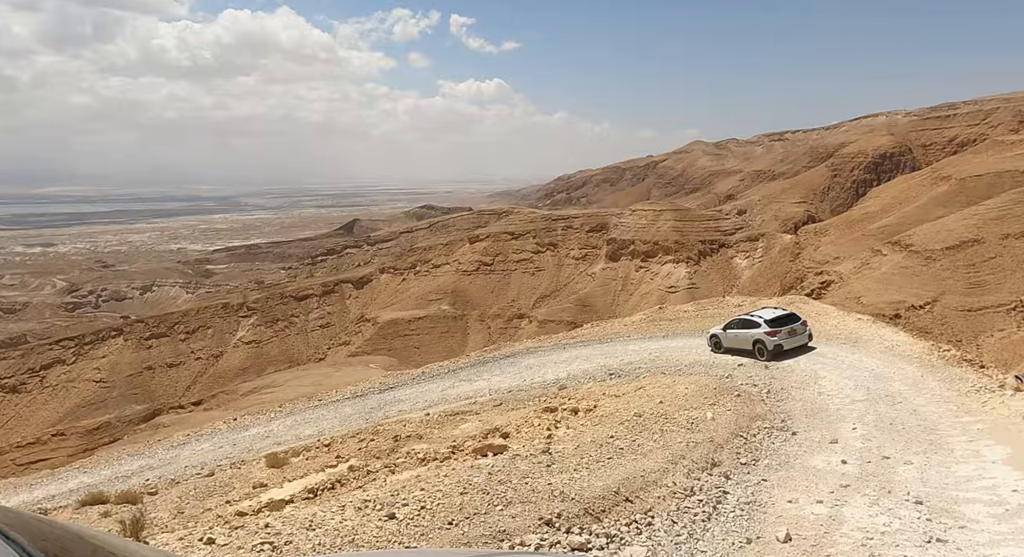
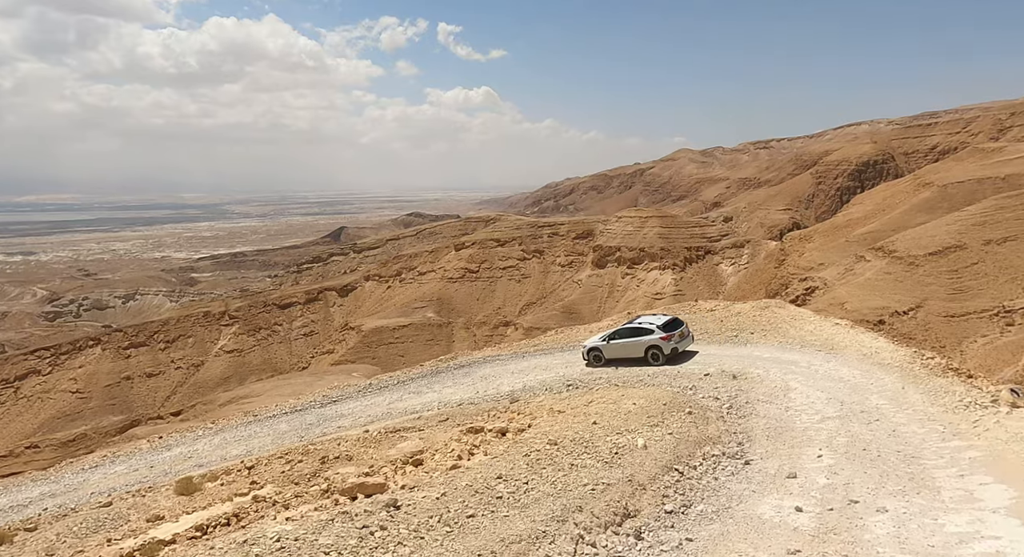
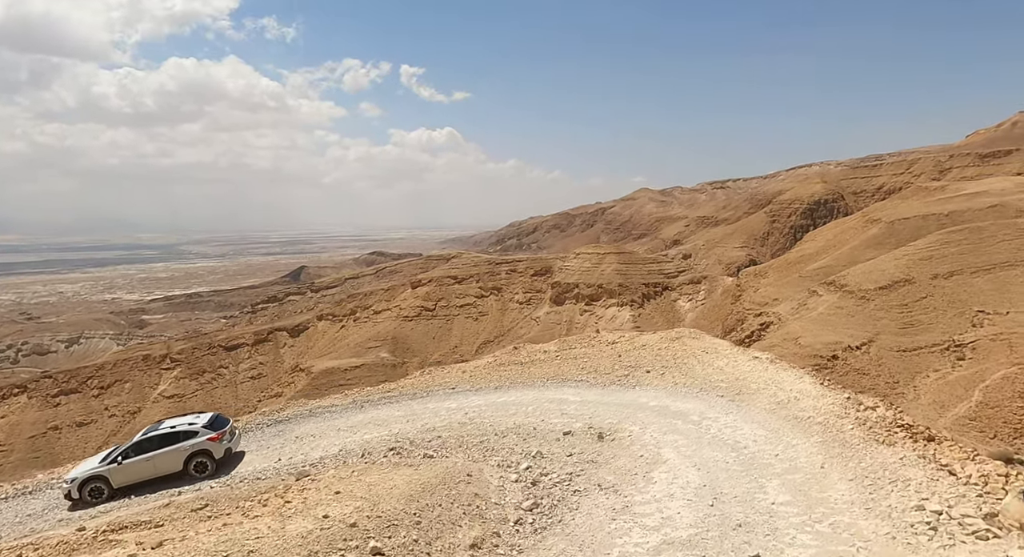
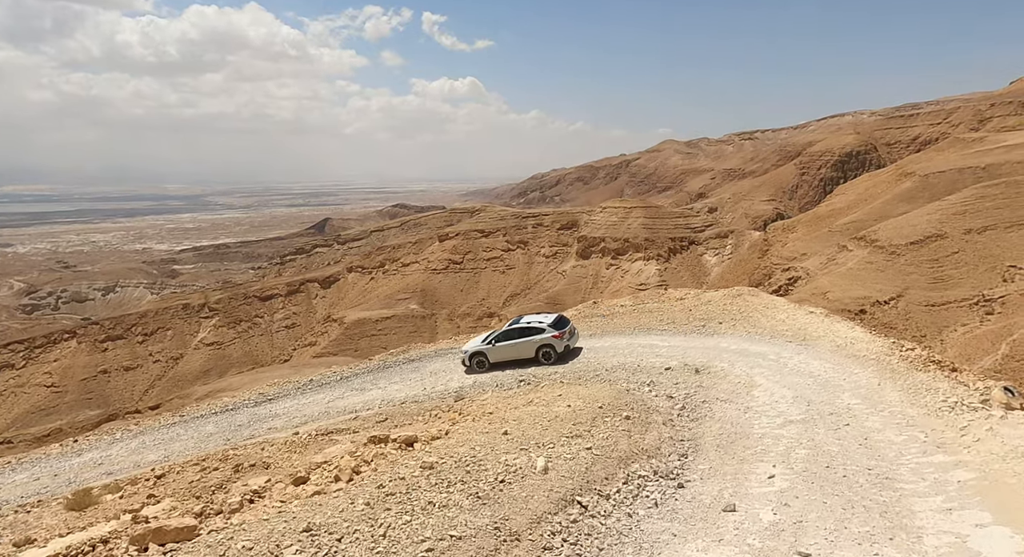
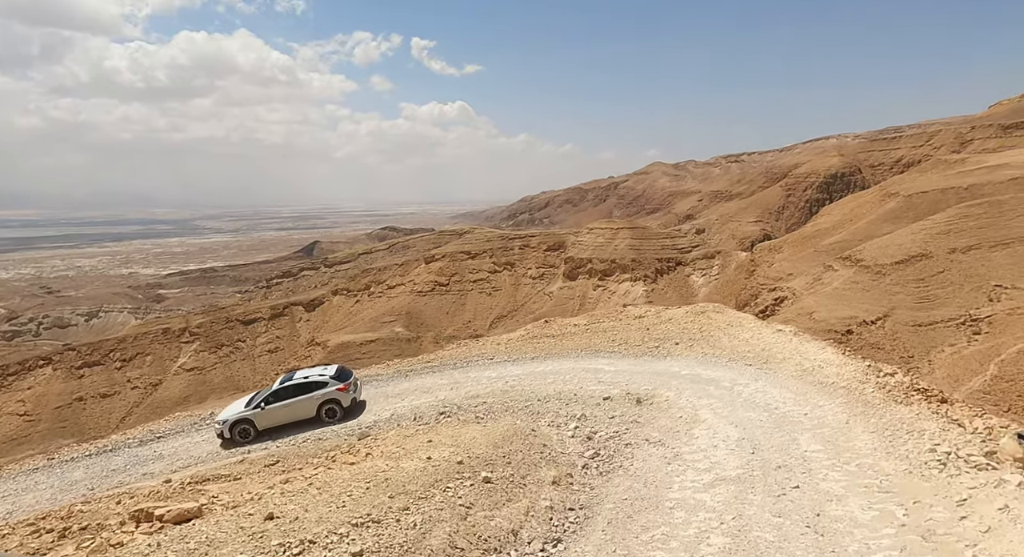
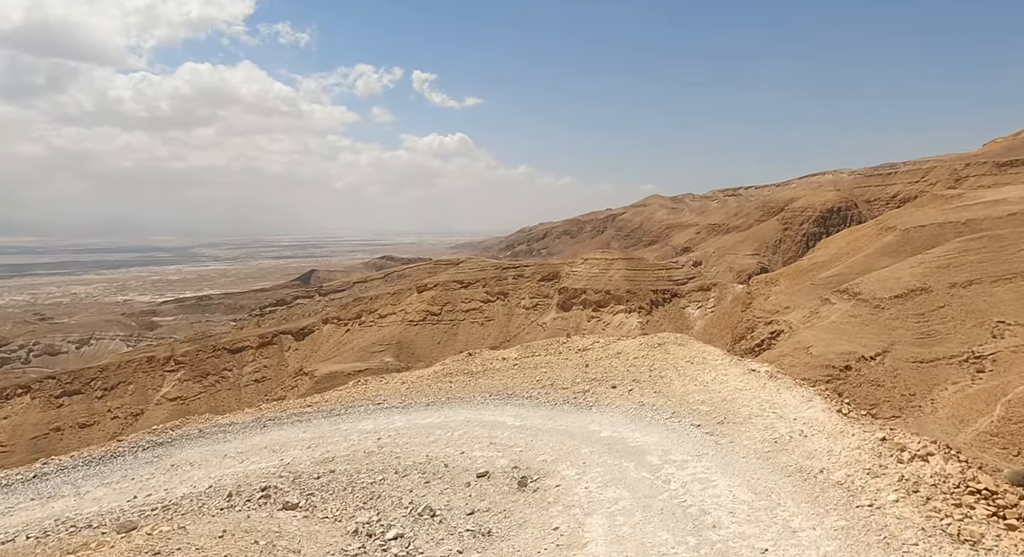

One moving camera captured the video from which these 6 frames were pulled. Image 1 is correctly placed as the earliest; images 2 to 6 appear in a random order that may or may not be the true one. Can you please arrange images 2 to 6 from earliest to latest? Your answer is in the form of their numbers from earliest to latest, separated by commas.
2, 4, 5, 3, 6
